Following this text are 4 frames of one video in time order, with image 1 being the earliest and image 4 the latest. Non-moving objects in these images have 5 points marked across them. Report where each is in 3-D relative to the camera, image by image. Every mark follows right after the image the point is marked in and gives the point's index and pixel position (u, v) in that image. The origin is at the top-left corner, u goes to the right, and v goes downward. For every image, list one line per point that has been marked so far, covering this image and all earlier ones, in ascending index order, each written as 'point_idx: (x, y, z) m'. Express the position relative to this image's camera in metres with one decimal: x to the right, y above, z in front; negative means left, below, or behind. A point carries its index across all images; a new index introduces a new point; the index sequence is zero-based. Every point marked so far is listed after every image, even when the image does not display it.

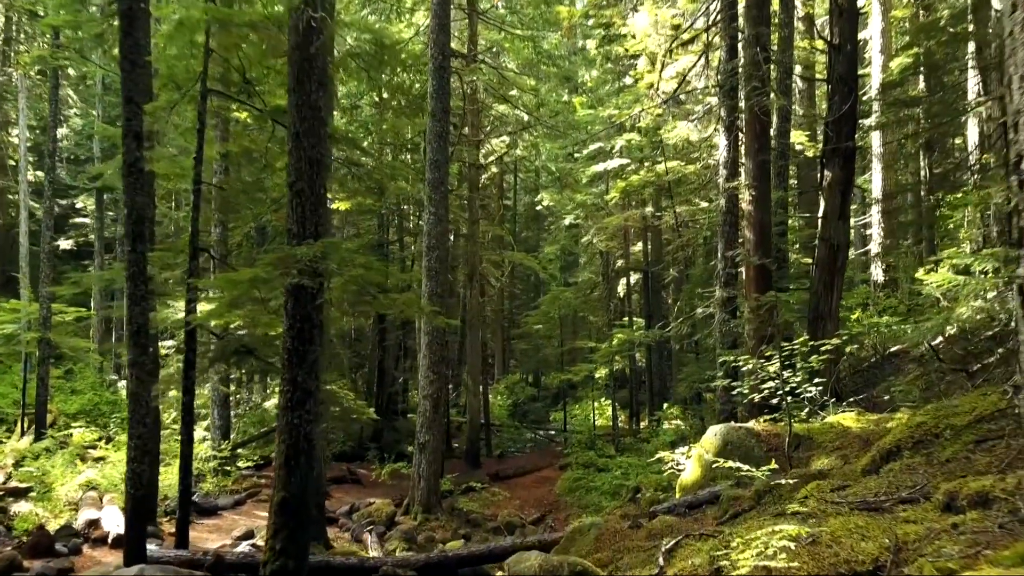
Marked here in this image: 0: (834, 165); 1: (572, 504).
0: (+4.3, +1.7, +10.4) m
1: (+1.1, -4.0, +14.3) m
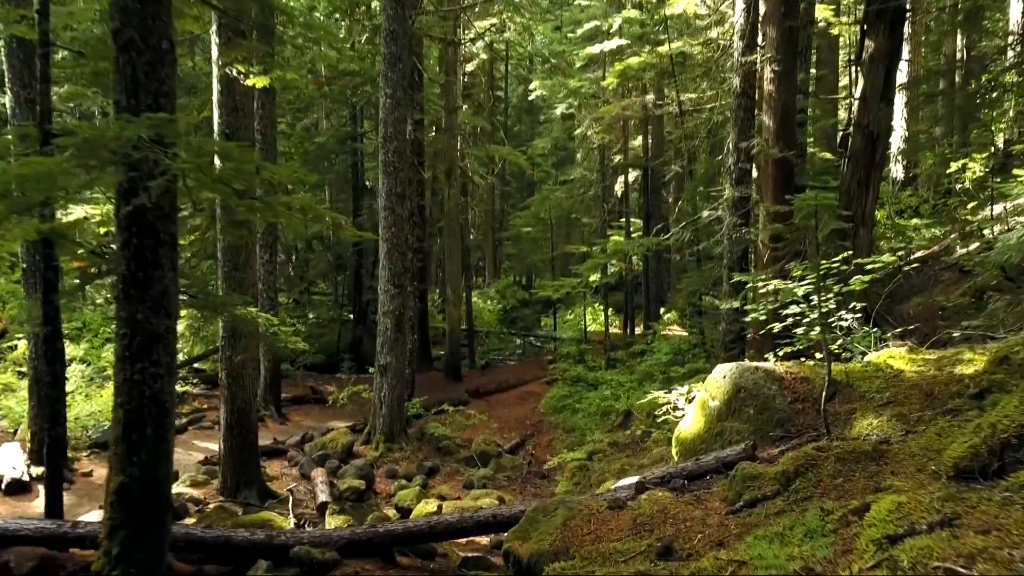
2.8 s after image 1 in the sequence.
0: (+4.0, +2.8, +8.3) m
1: (+0.8, -2.3, +12.9) m
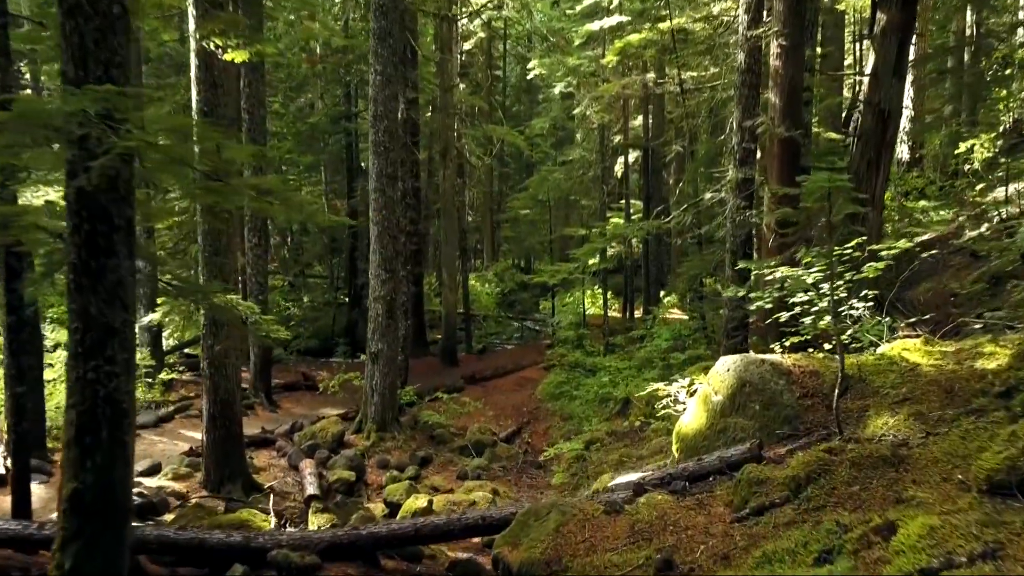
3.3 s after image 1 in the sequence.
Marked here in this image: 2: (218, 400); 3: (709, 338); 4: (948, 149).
0: (+3.9, +2.9, +7.9) m
1: (+0.7, -2.1, +12.7) m
2: (-3.0, -1.1, +7.8) m
3: (+3.1, -0.8, +12.0) m
4: (+8.6, +2.7, +15.1) m
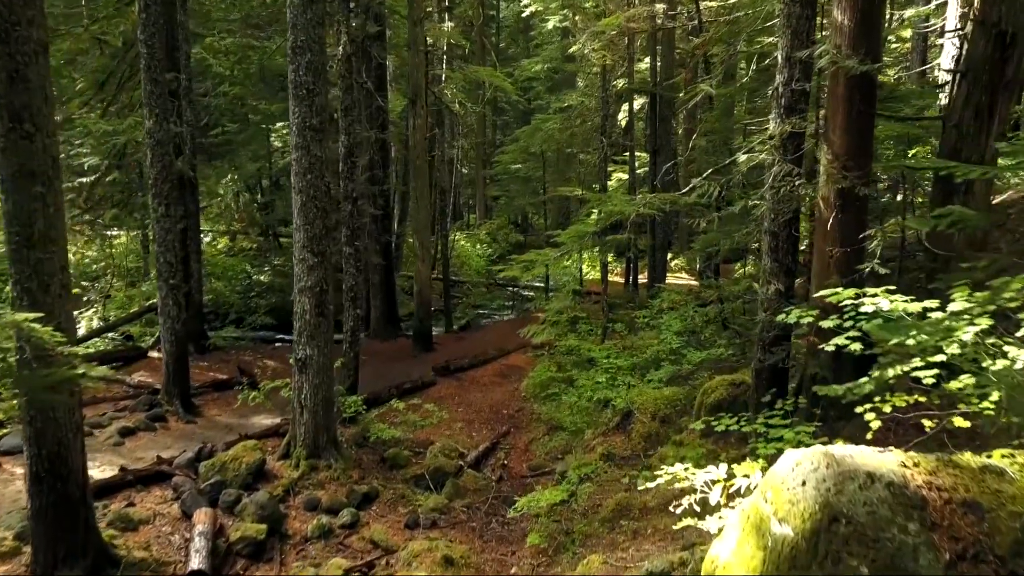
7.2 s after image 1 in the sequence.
0: (+3.5, +2.9, +5.3) m
1: (+0.4, -1.8, +10.4) m
2: (-3.3, -1.2, +5.5) m
3: (+2.7, -0.6, +9.6) m
4: (+8.3, +3.1, +12.5) m
